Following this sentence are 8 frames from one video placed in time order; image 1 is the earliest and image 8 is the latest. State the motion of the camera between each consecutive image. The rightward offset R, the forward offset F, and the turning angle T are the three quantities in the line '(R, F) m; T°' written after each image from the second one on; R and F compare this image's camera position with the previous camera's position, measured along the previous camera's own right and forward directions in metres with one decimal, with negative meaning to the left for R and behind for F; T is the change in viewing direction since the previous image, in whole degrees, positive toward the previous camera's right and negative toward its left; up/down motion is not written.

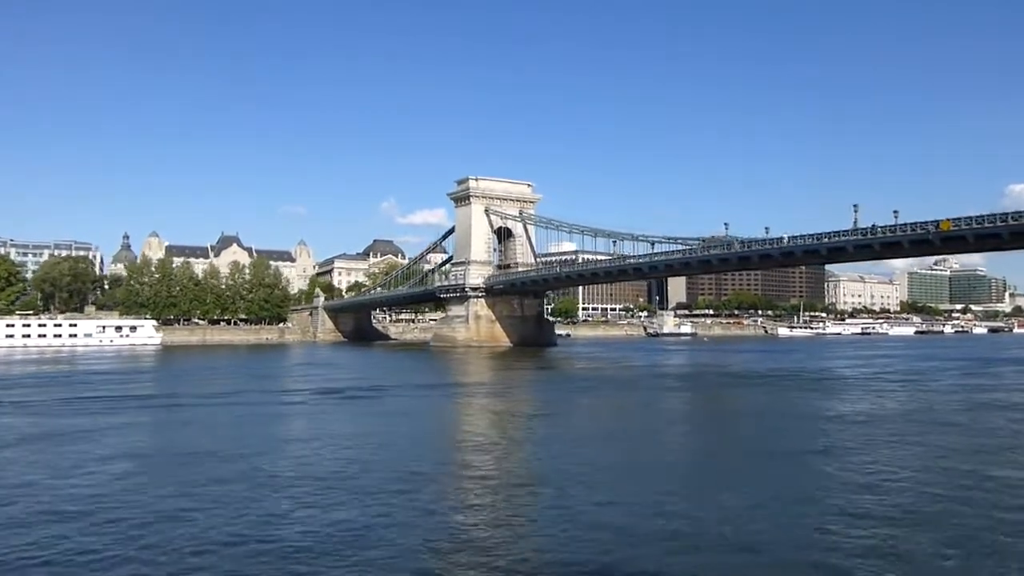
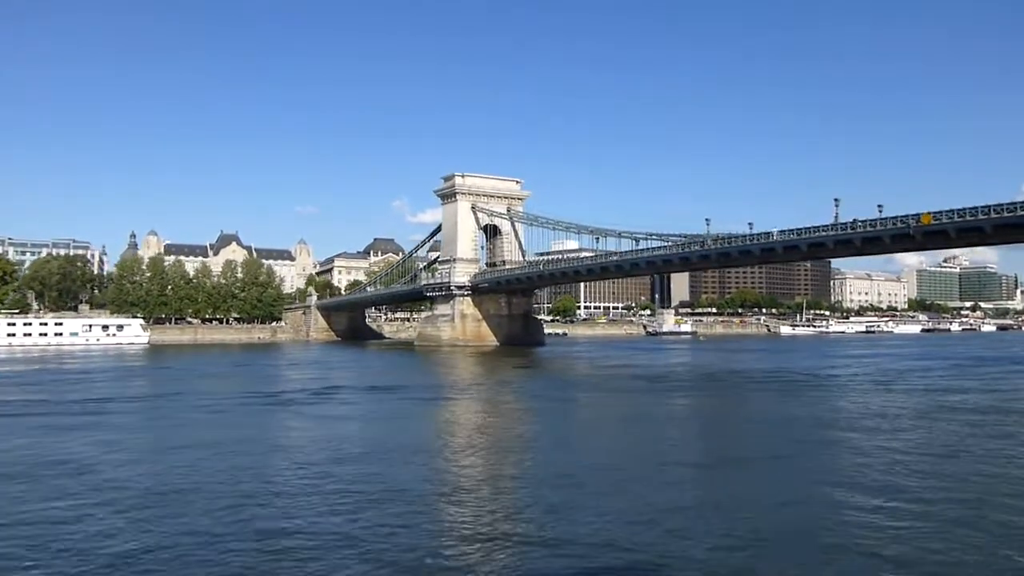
(+0.9, +0.7) m; -1°
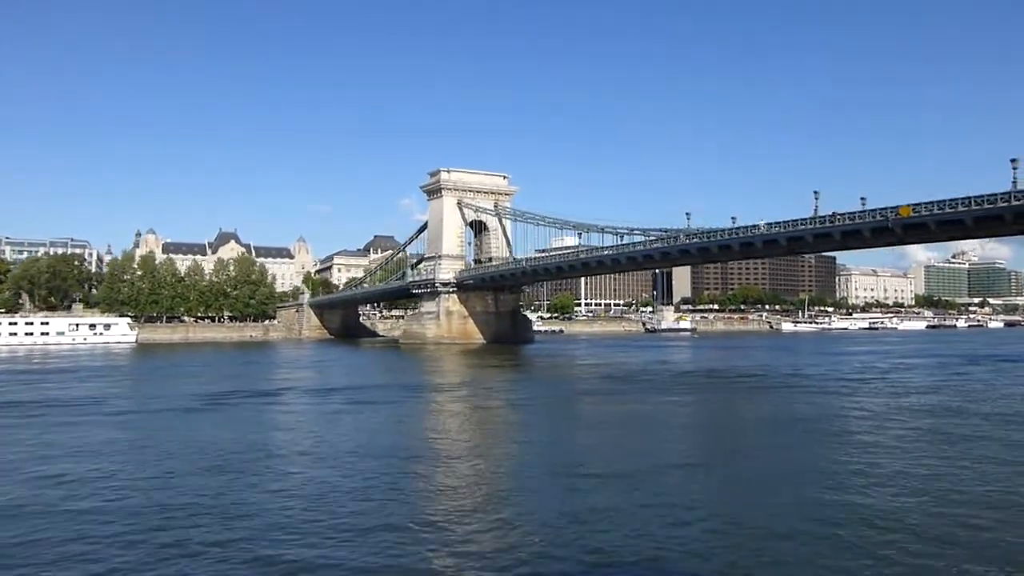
(+0.9, +0.7) m; -1°
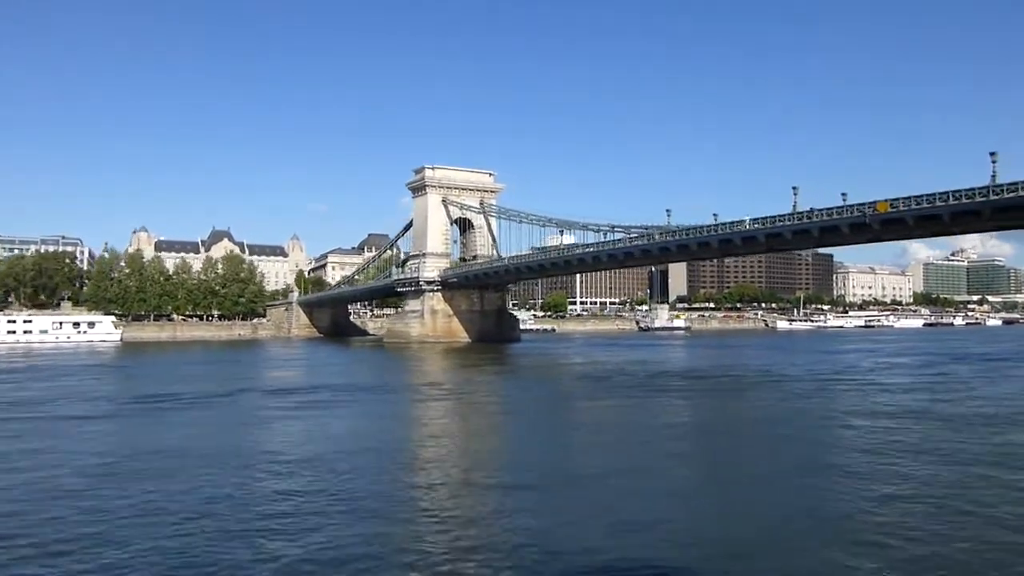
(+0.6, +0.4) m; 0°
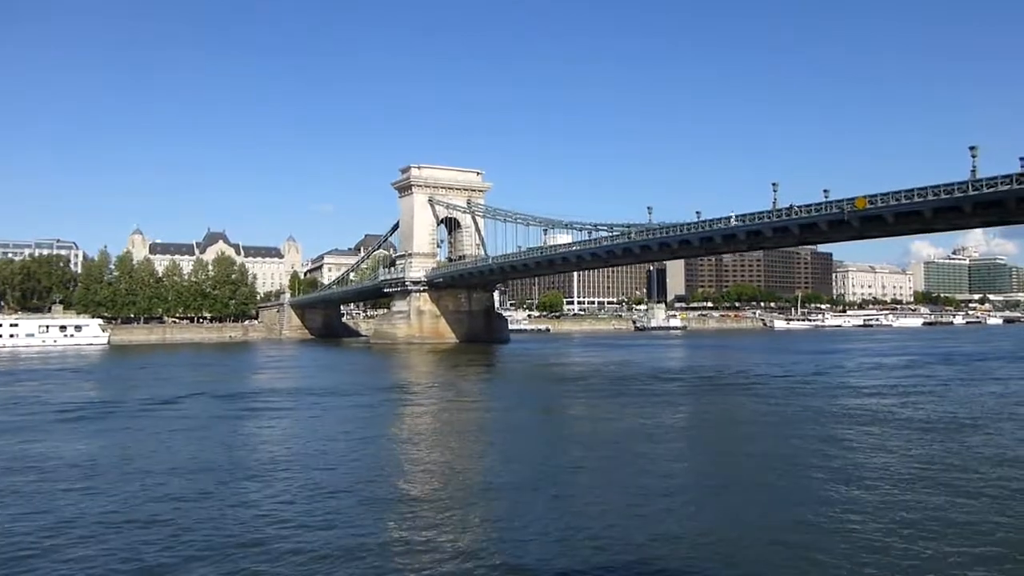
(+0.6, +0.4) m; 0°
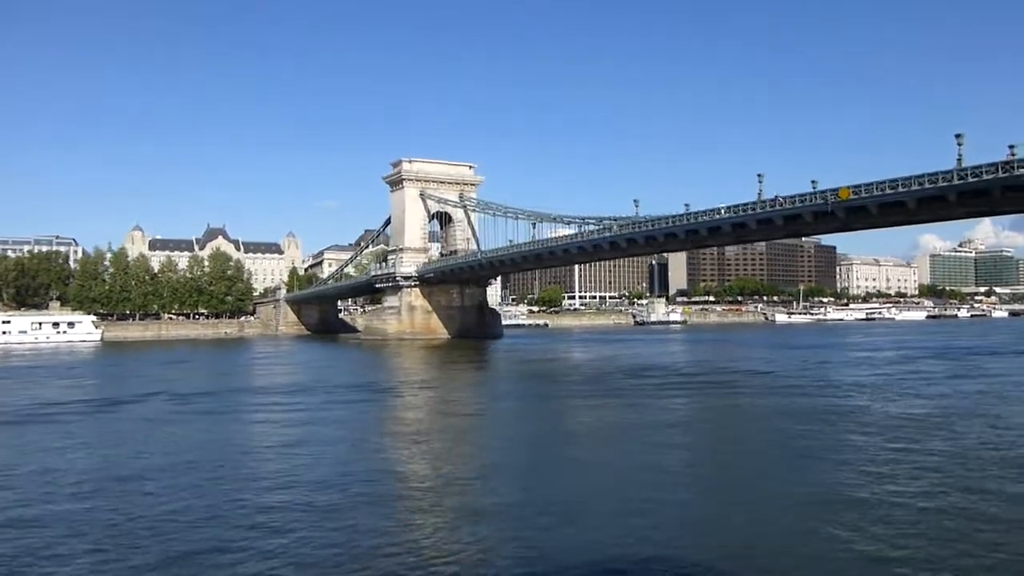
(+0.5, +0.4) m; 0°
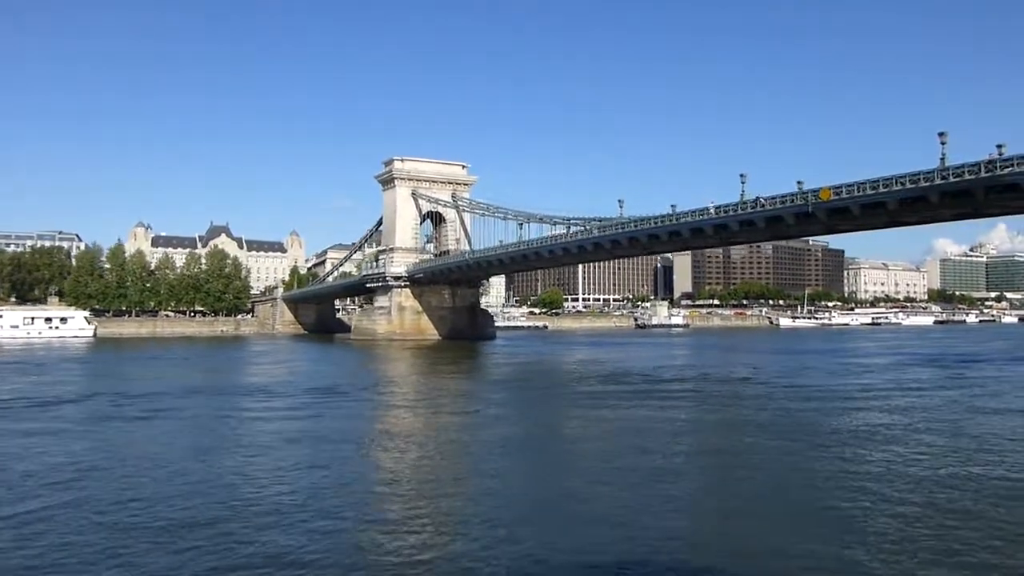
(+0.7, +0.5) m; -1°
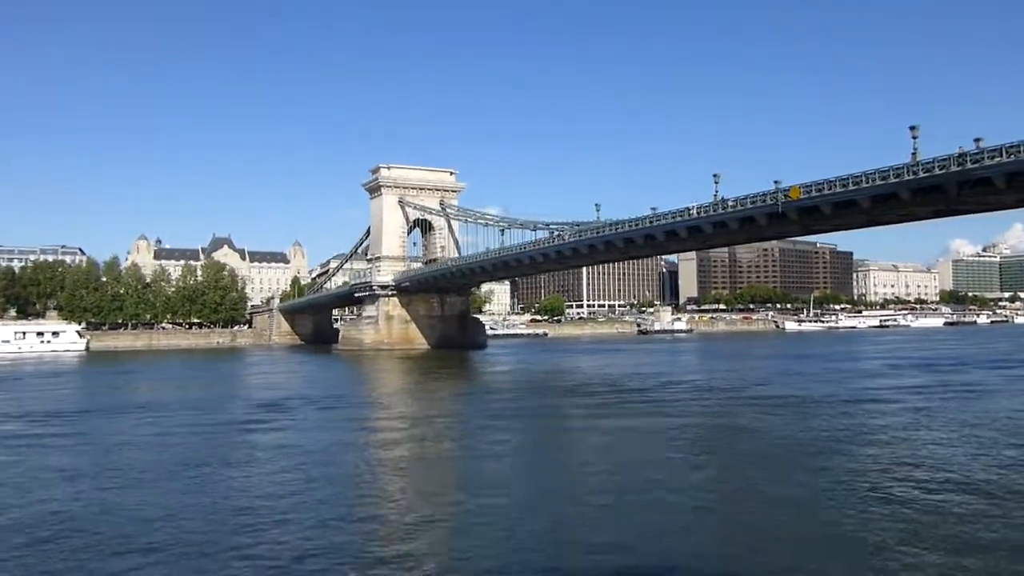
(+0.9, +0.6) m; -1°
